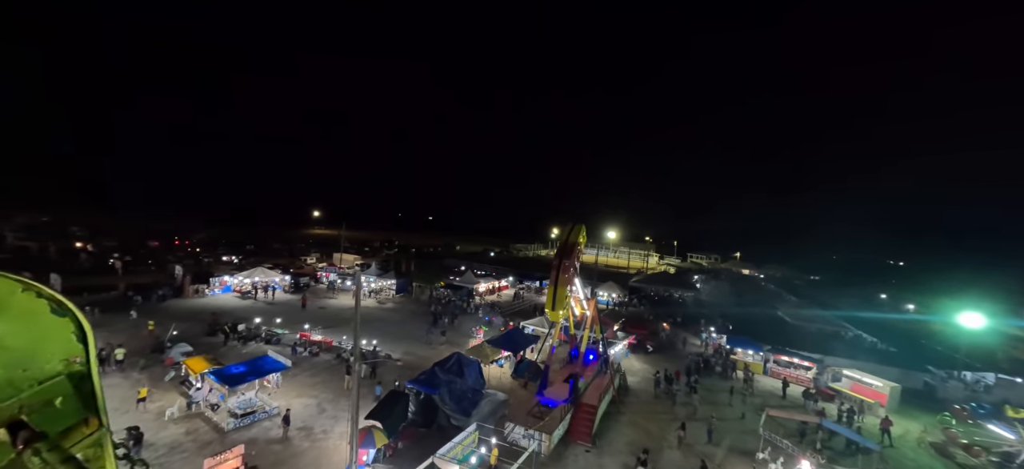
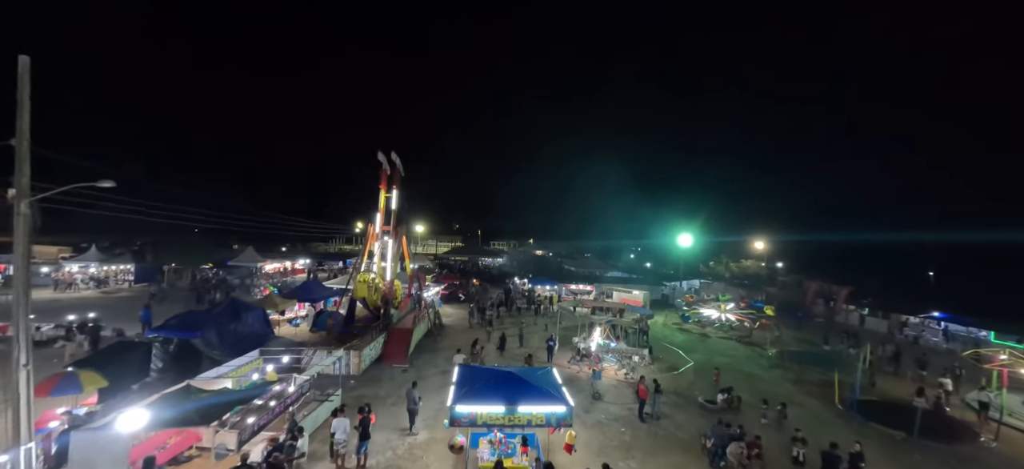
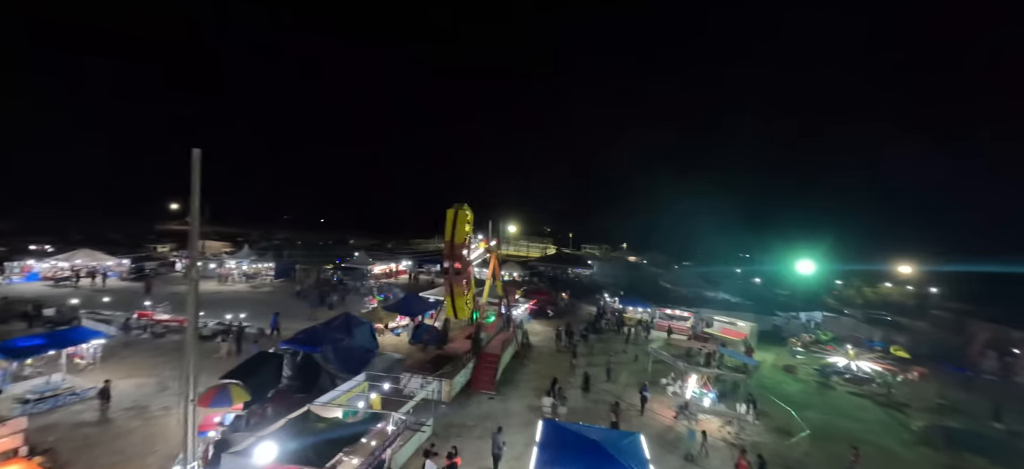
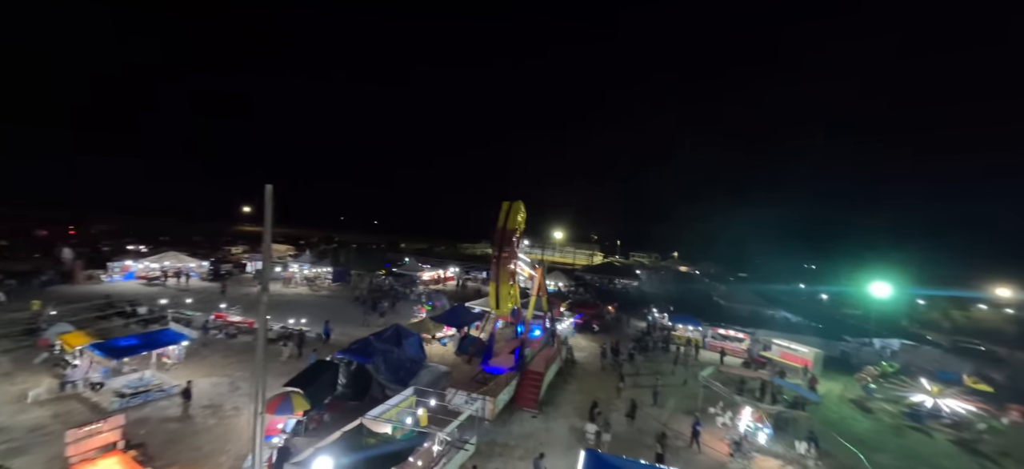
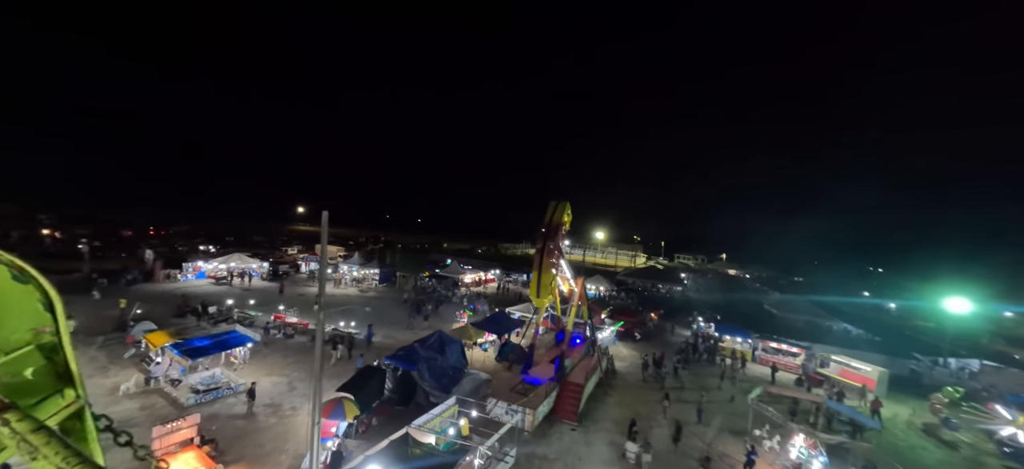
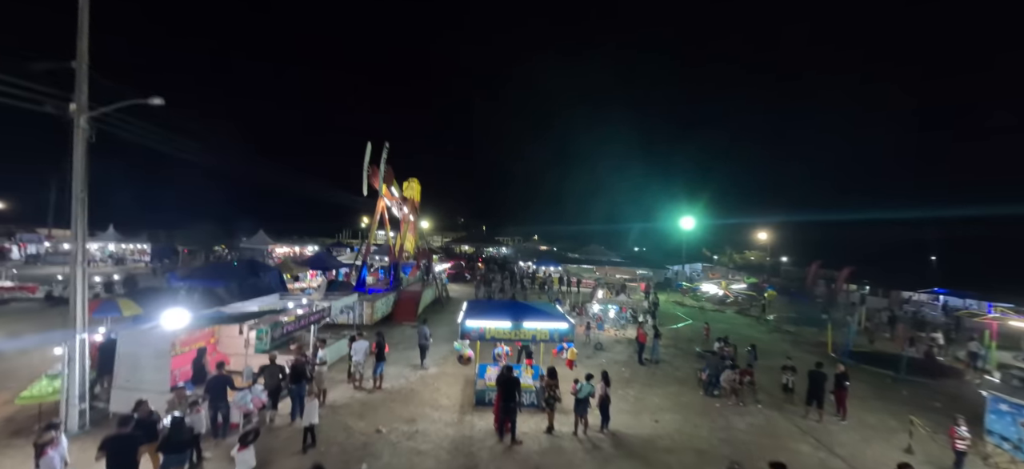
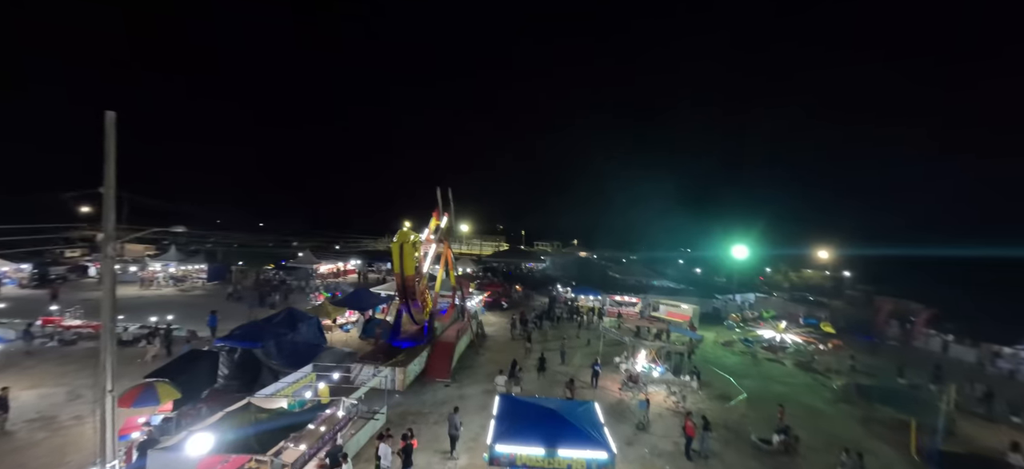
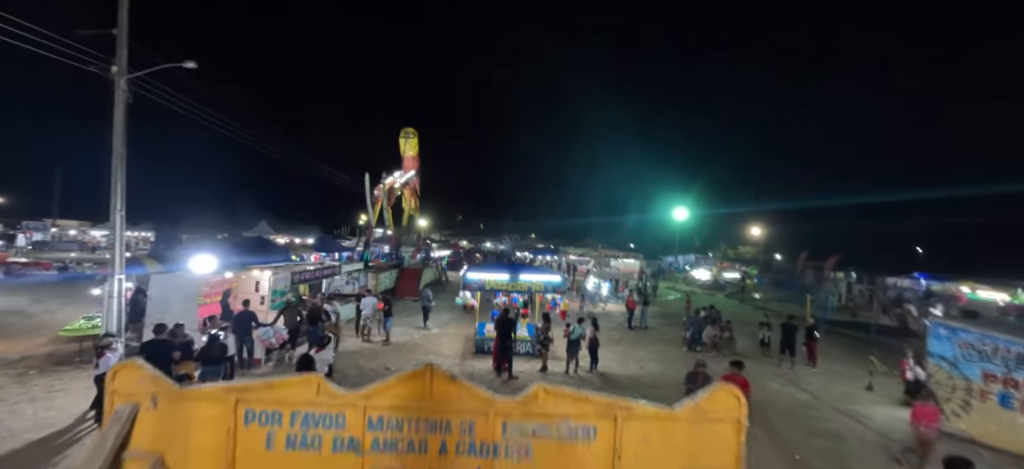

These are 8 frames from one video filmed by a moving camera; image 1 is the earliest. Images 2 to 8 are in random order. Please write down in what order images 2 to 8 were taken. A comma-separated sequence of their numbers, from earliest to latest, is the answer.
5, 4, 3, 7, 2, 6, 8
